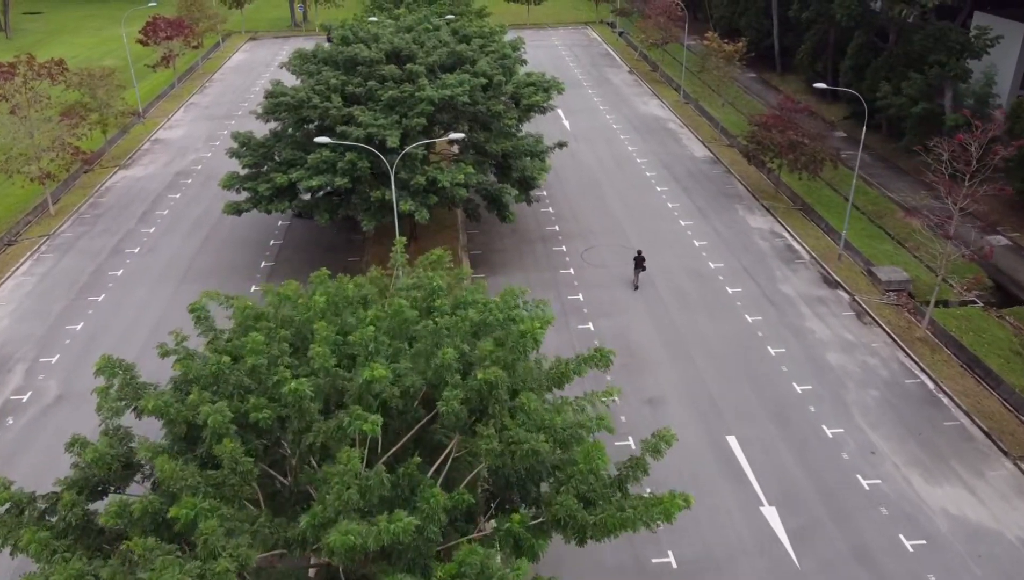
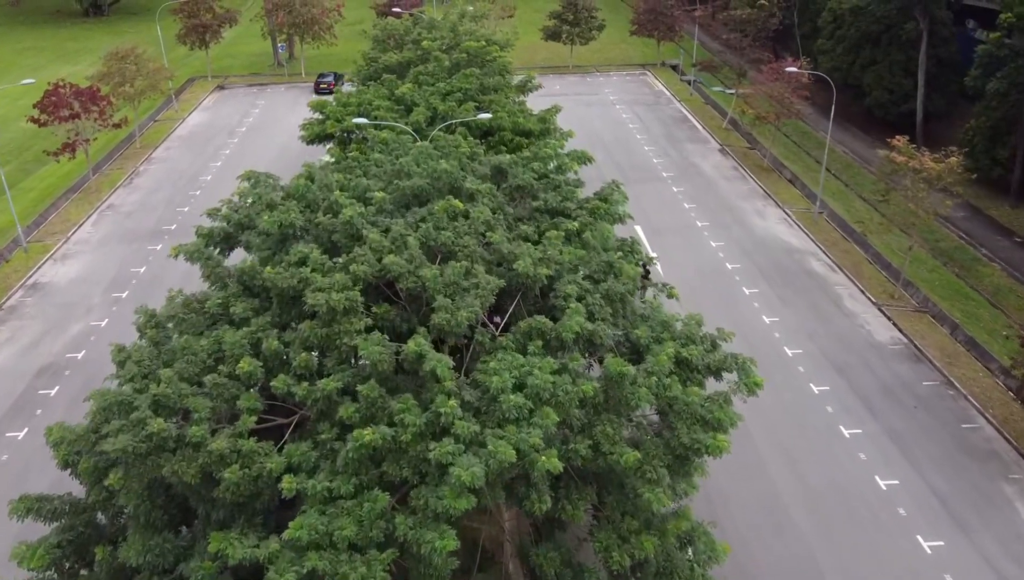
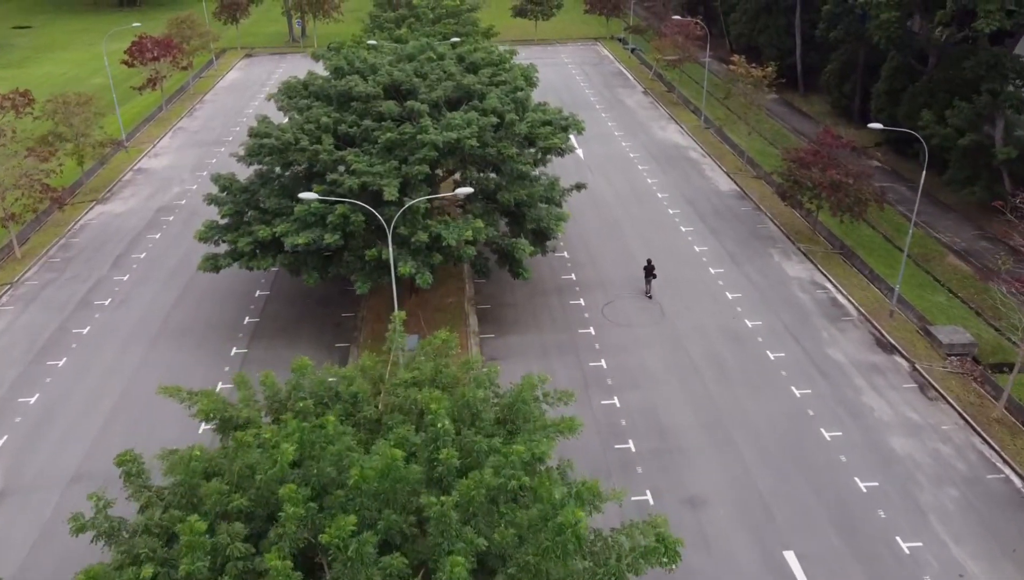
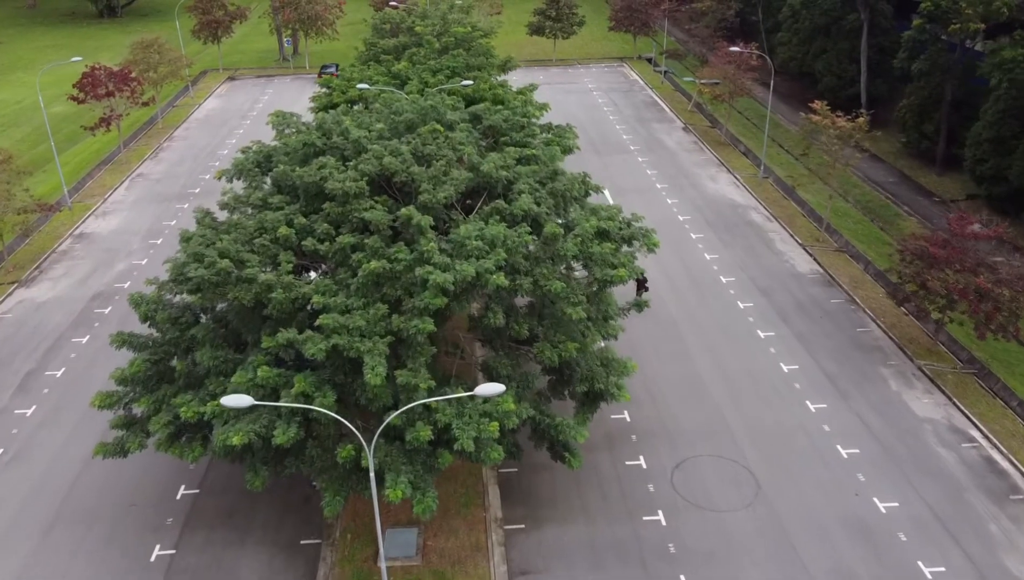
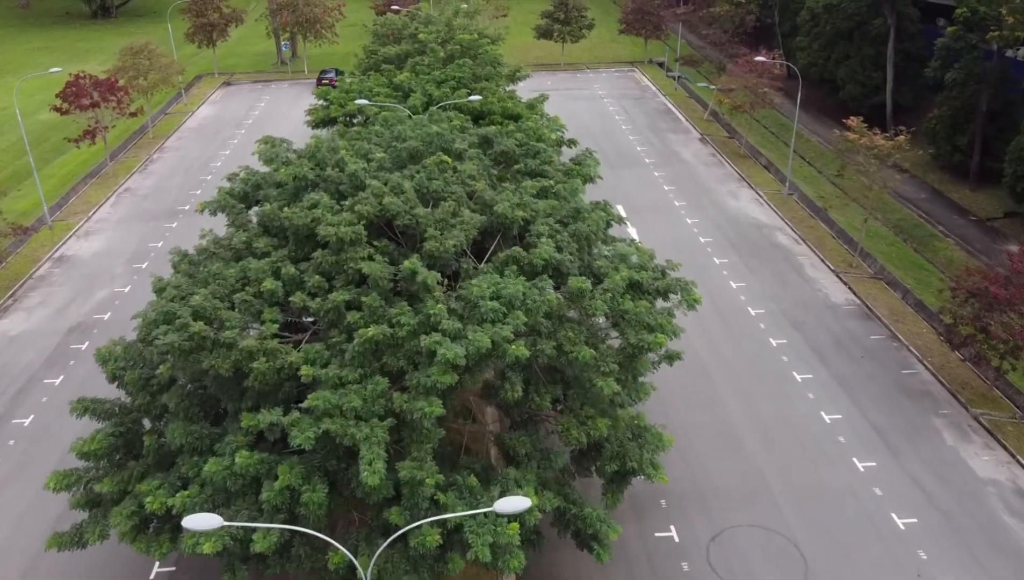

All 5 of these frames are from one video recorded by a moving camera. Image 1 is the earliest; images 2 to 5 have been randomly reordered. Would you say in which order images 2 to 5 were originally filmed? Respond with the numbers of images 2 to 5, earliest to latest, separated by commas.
3, 4, 5, 2
